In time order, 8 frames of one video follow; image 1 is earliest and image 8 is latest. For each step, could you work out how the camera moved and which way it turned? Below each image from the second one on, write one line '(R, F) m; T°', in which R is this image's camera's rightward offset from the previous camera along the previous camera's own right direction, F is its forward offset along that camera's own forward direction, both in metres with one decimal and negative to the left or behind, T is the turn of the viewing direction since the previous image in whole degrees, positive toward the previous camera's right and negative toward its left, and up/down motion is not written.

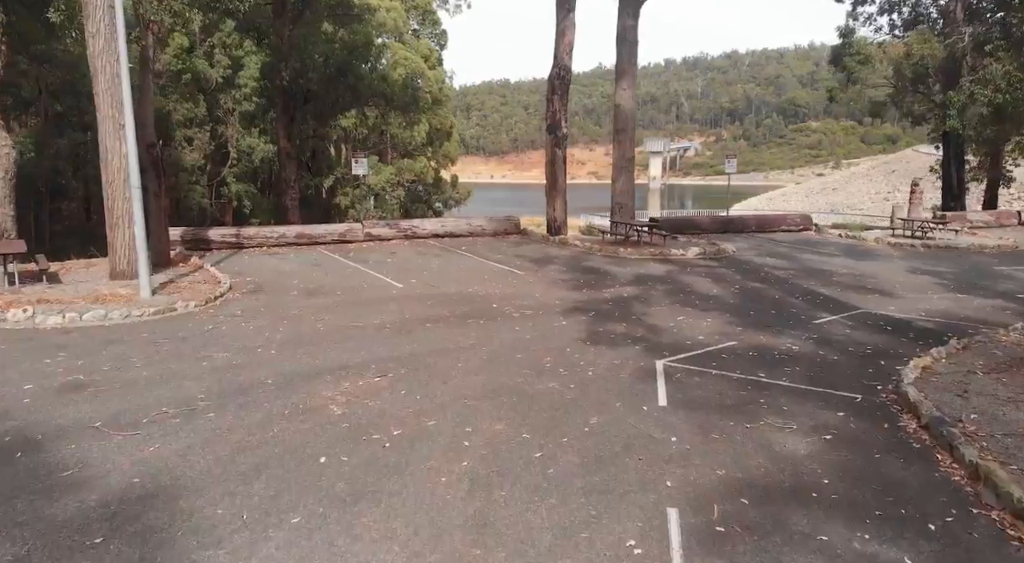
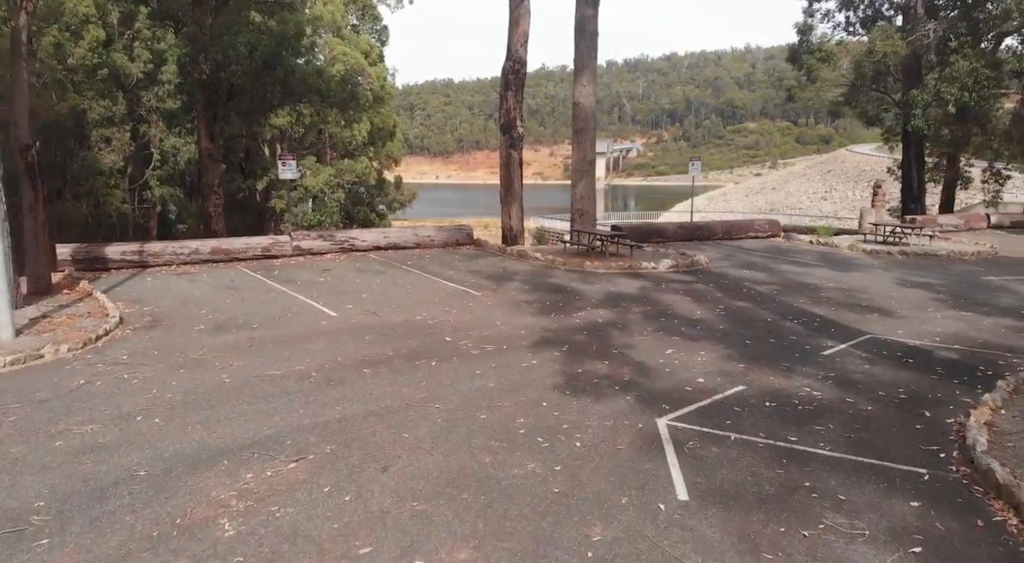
(-0.1, +1.6) m; +4°
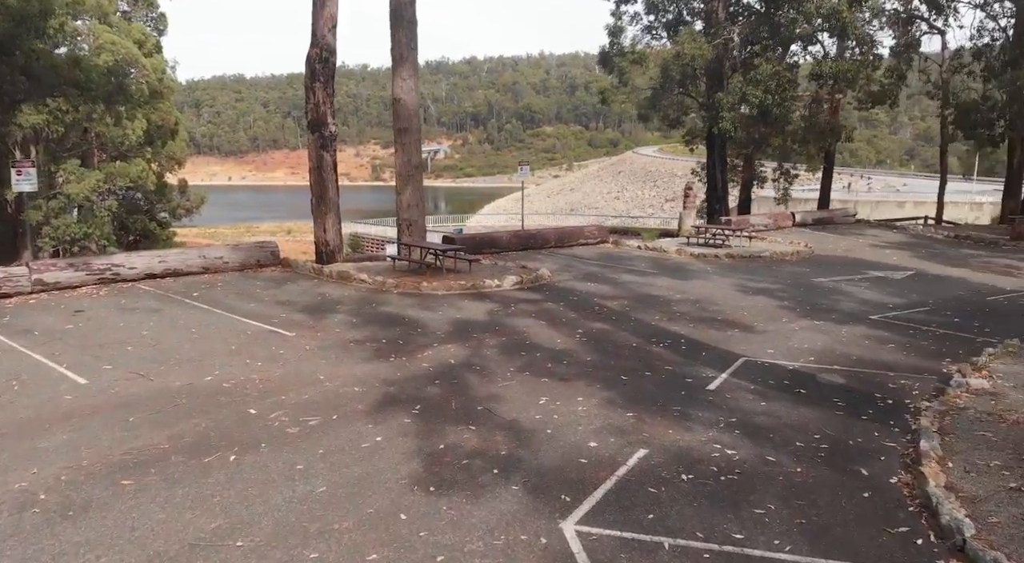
(-0.1, +1.7) m; +15°
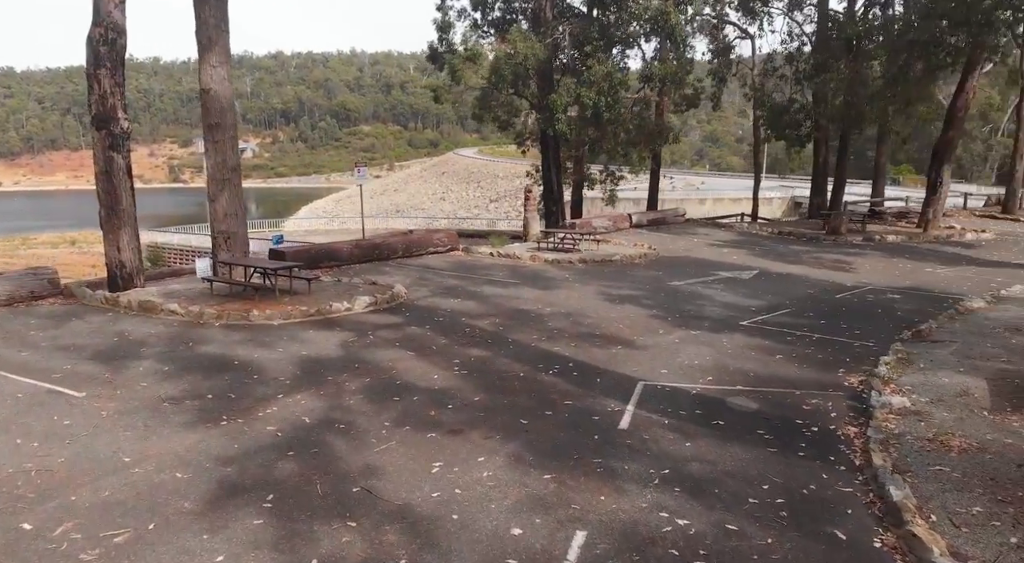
(-0.4, +1.3) m; +14°
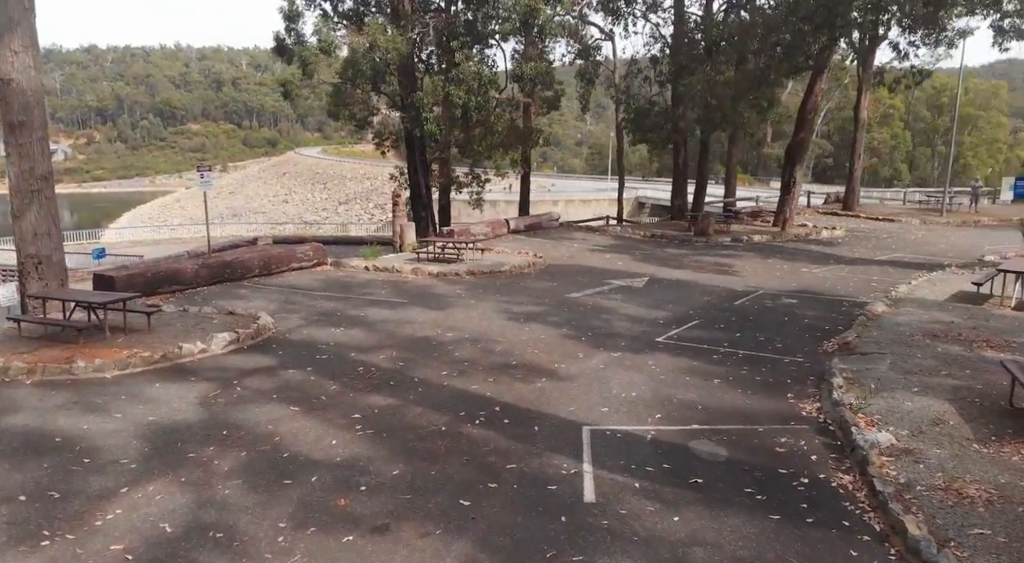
(-0.5, +1.3) m; +12°
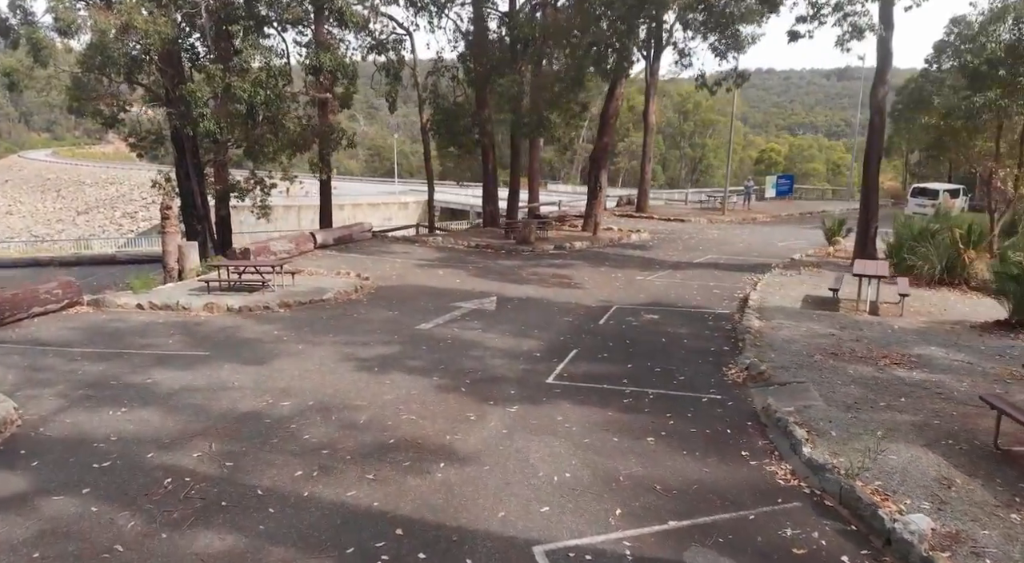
(-0.7, +1.8) m; +17°
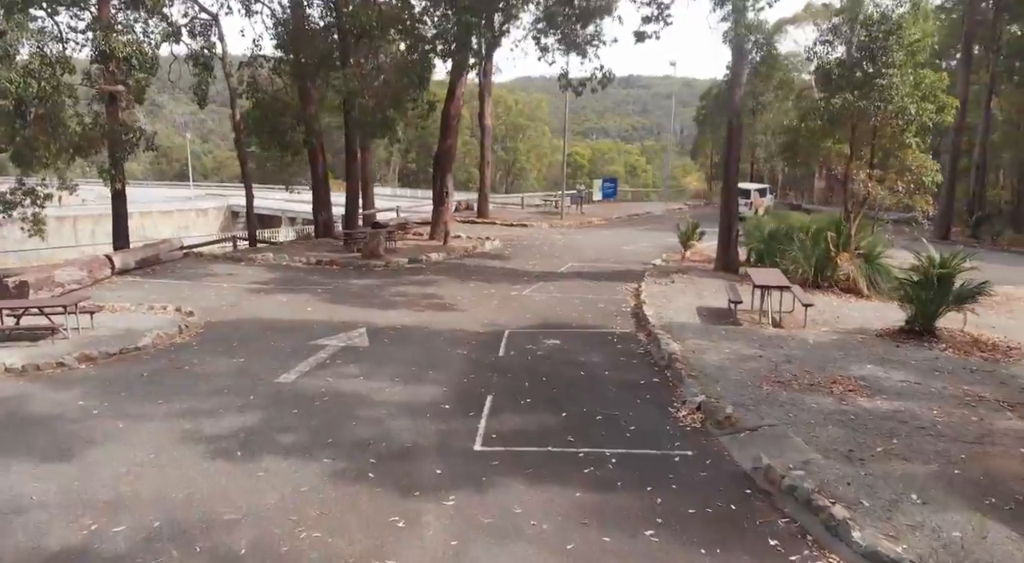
(-0.8, +1.7) m; +15°
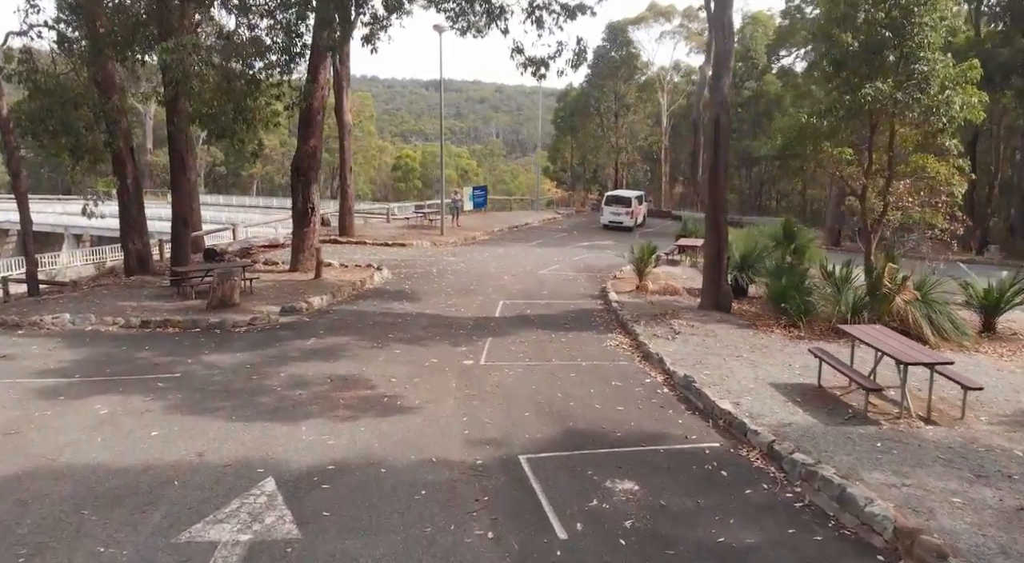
(-1.7, +4.3) m; +14°
